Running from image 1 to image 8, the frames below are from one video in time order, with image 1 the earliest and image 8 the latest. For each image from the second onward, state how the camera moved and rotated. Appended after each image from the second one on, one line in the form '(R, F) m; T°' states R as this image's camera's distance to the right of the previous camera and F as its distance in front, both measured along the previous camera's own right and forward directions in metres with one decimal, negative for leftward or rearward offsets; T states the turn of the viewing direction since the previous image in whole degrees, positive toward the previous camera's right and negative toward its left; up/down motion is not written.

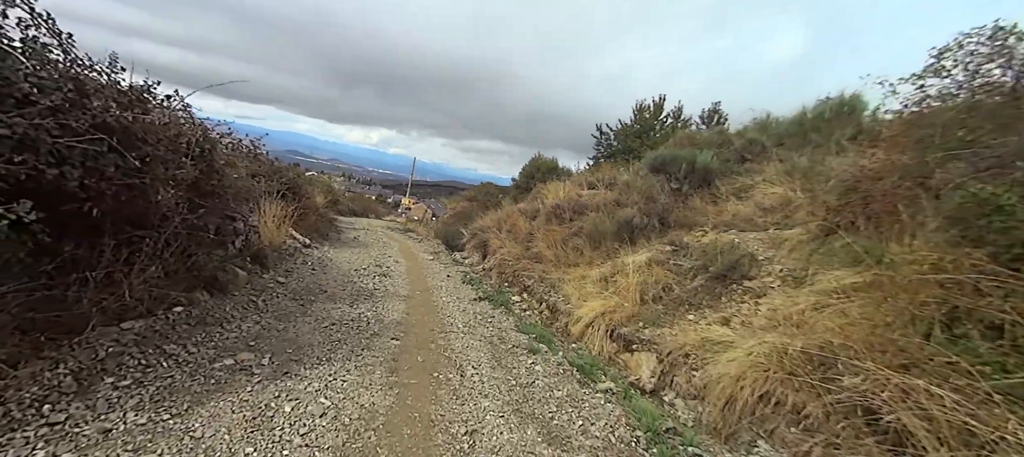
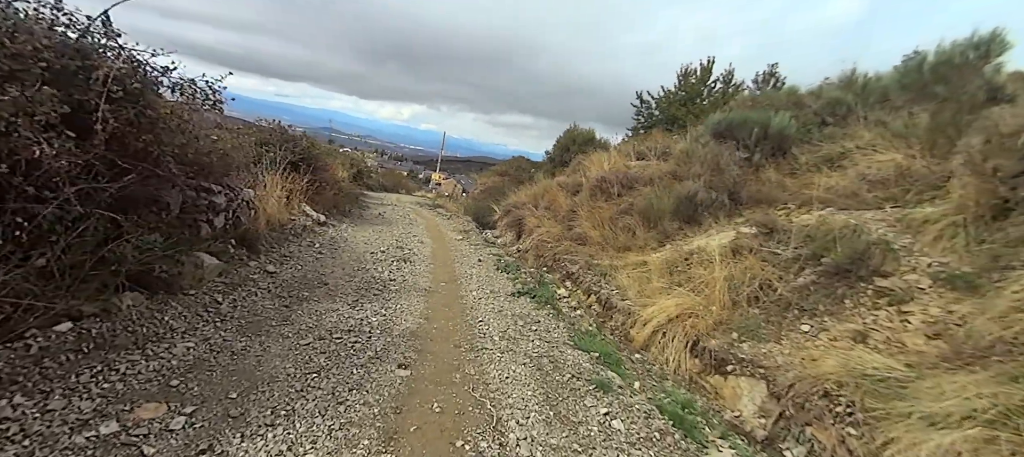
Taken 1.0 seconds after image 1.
(-0.2, +1.5) m; -4°
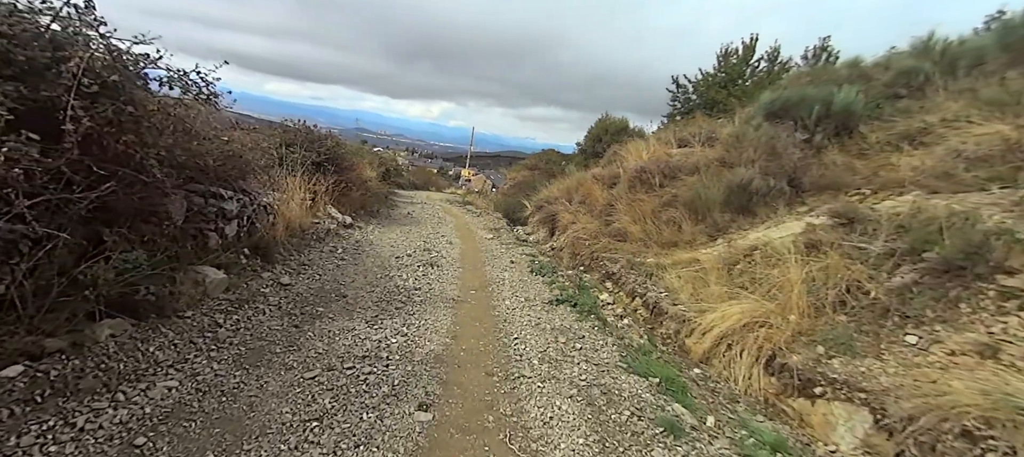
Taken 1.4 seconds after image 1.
(-0.1, +0.6) m; -4°
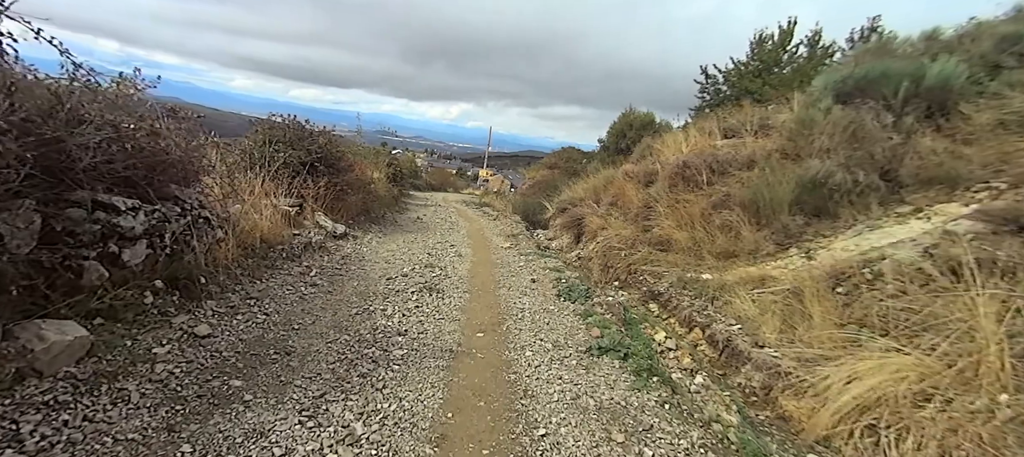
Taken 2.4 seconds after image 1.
(0.0, +1.4) m; -3°
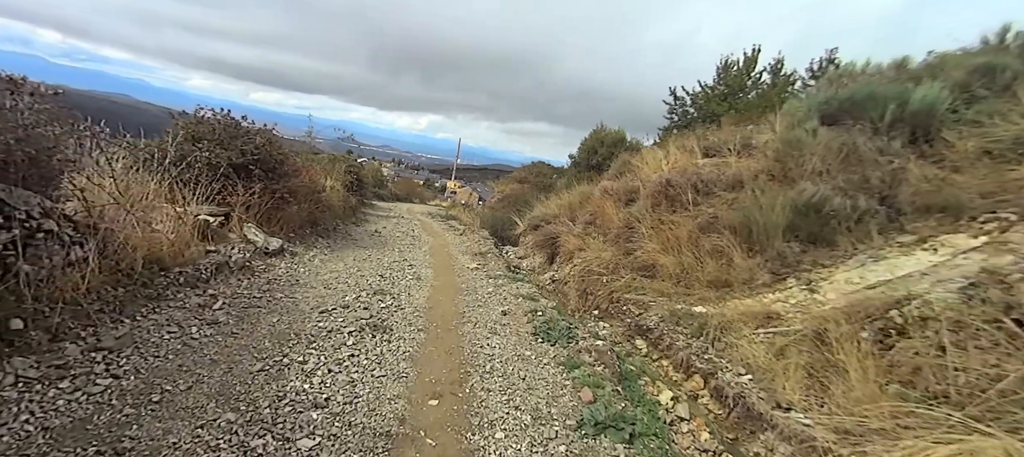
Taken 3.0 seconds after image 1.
(0.0, +0.9) m; +4°
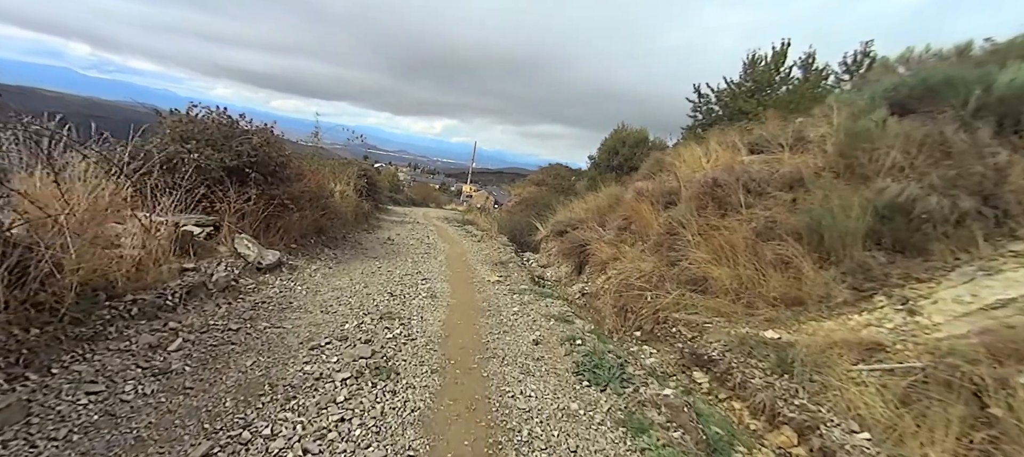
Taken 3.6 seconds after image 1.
(-0.2, +0.9) m; -2°
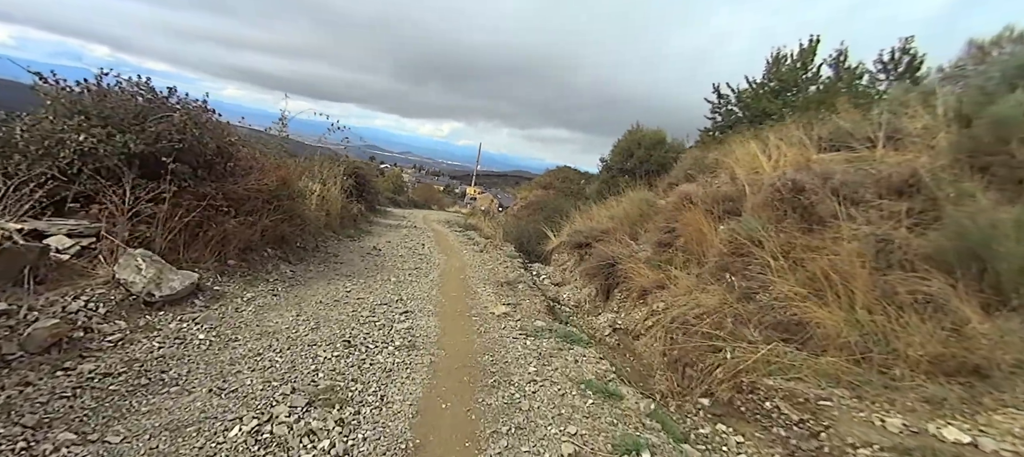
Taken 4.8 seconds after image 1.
(-0.1, +1.8) m; -1°
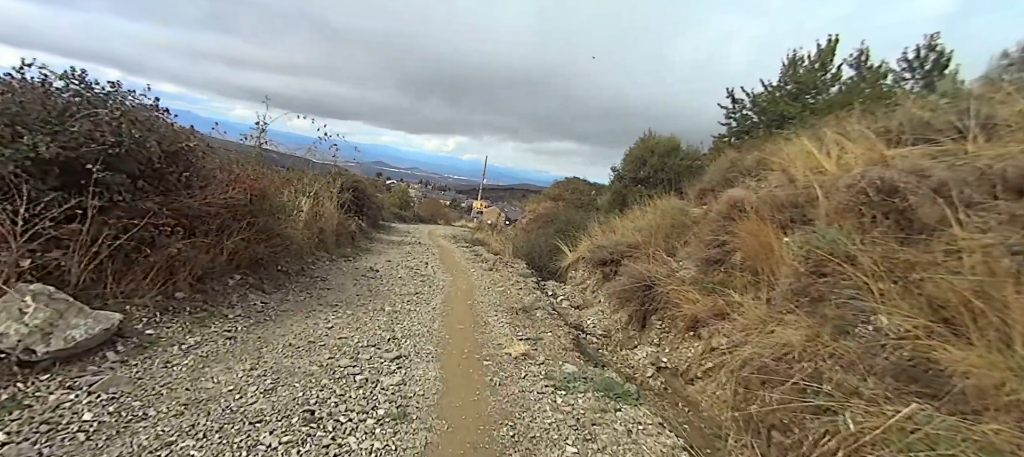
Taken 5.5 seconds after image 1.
(-0.1, +1.1) m; -1°
